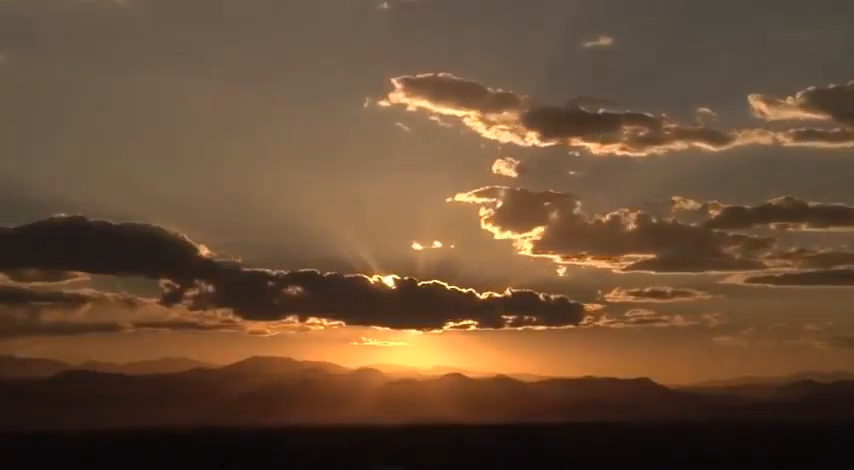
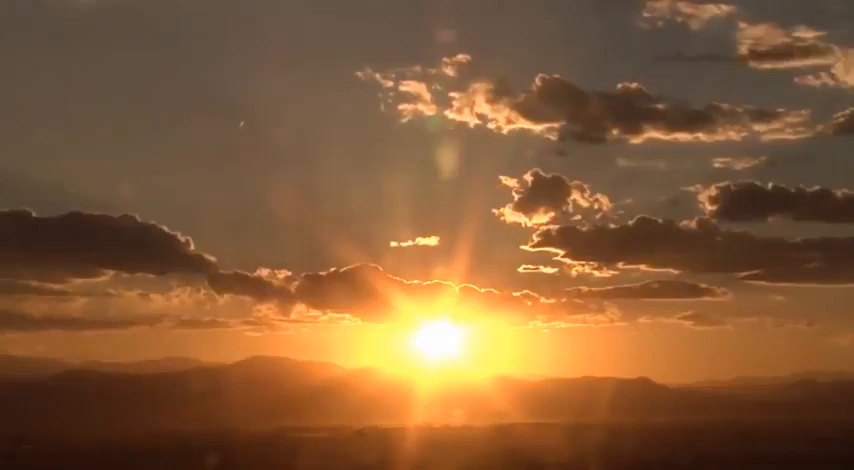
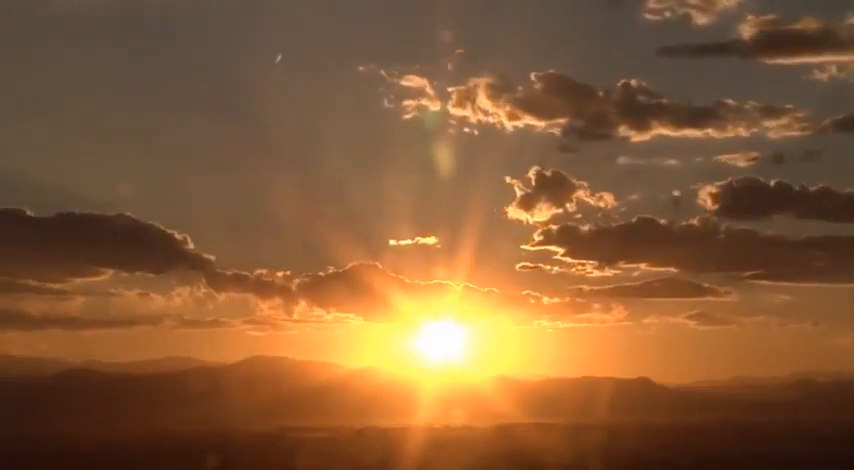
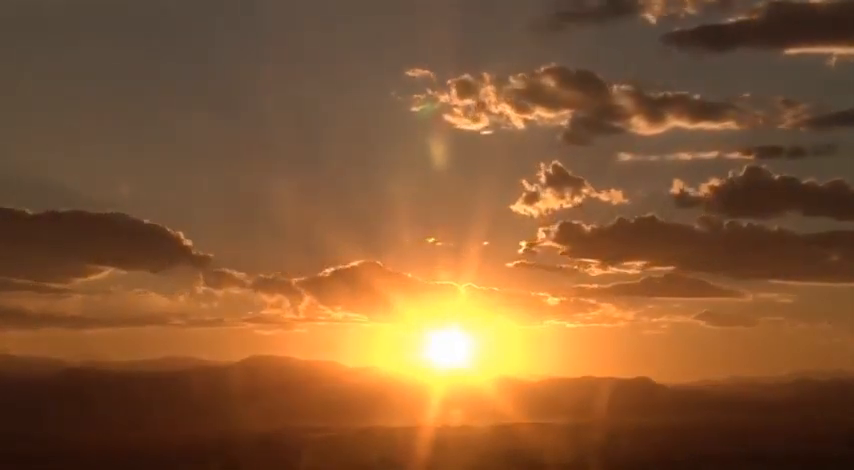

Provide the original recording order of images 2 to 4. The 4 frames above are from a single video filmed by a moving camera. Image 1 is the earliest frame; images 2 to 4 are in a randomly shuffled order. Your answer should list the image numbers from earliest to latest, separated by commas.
2, 3, 4
